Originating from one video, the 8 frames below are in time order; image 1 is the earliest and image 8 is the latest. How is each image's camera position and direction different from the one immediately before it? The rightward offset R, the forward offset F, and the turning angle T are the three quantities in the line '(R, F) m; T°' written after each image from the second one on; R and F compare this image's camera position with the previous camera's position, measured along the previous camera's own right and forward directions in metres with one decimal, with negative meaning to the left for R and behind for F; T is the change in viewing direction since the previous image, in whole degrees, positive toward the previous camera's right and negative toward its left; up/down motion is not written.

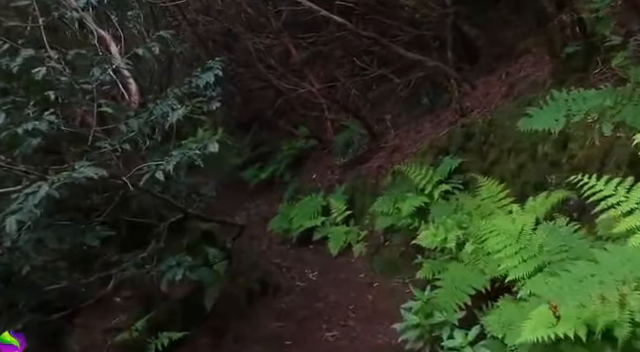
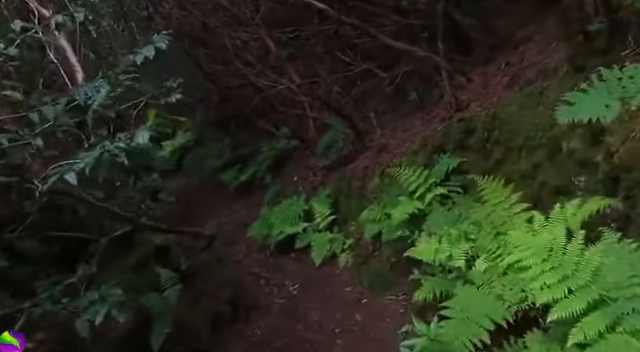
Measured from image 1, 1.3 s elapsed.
(0.0, +0.8) m; +2°
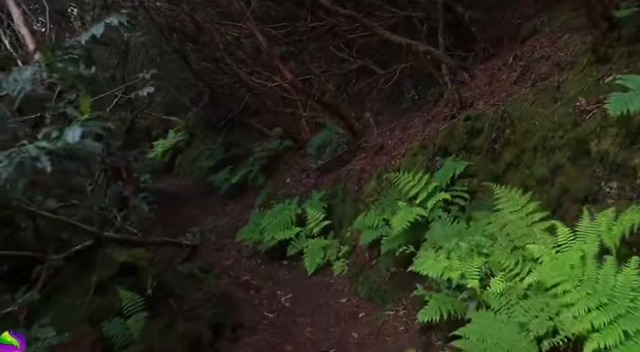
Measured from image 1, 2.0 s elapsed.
(0.0, +0.5) m; +1°
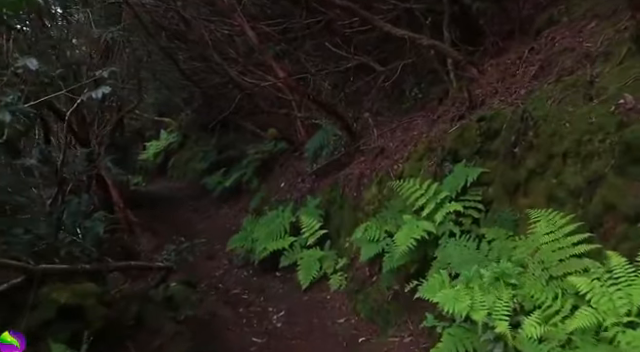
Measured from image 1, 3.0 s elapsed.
(0.0, +0.6) m; 0°
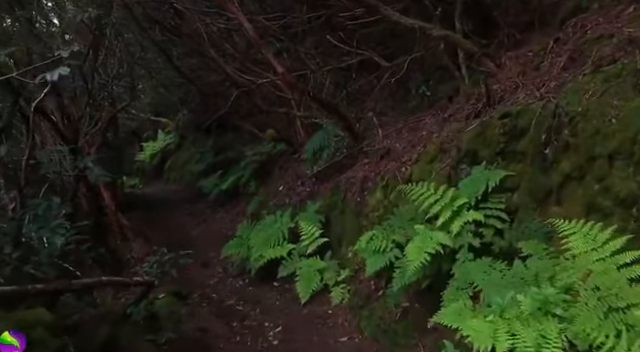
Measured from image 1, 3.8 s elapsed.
(0.0, +0.6) m; 0°
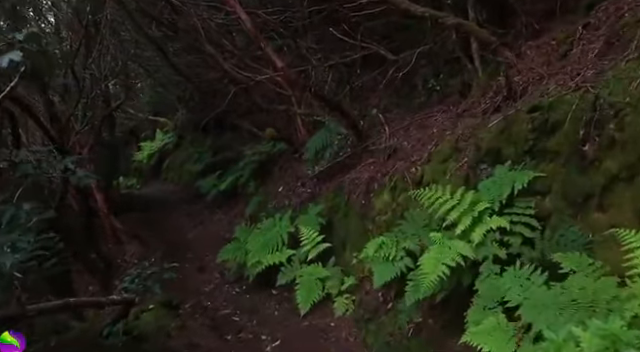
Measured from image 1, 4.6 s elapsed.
(0.0, +0.5) m; 0°
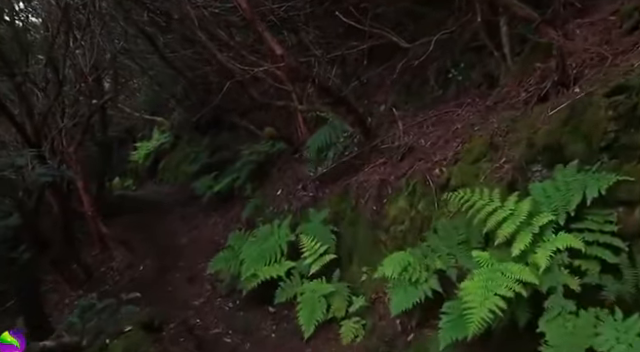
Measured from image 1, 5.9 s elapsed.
(0.0, +0.9) m; 0°
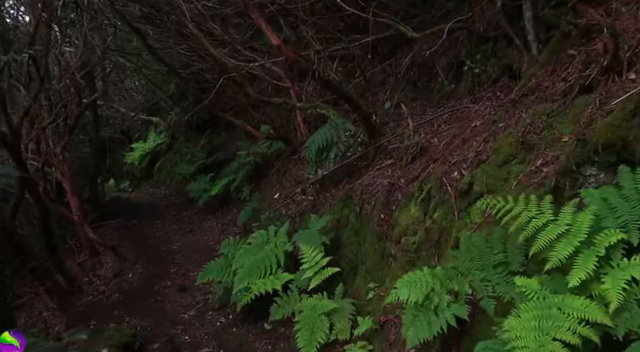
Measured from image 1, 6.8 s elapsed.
(0.0, +0.6) m; 0°
